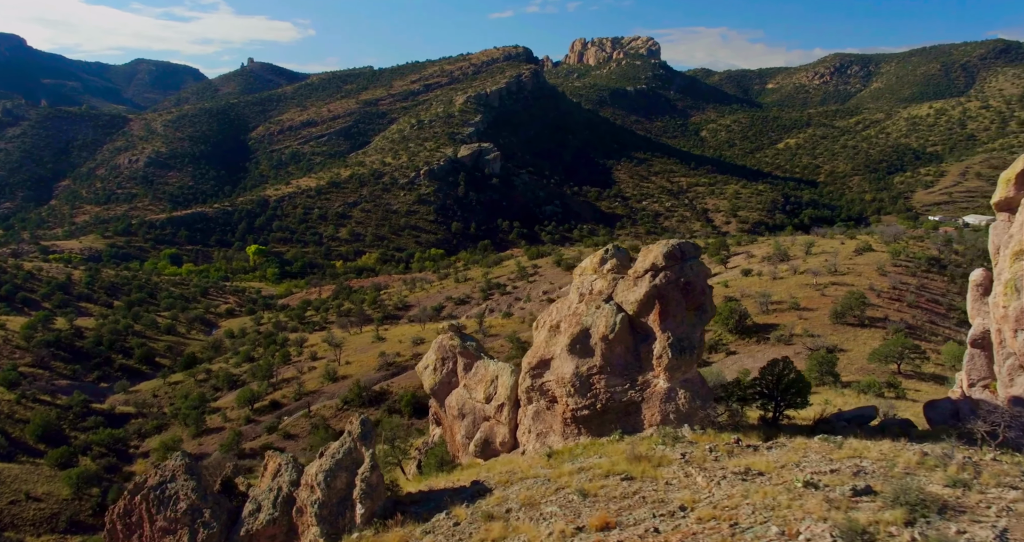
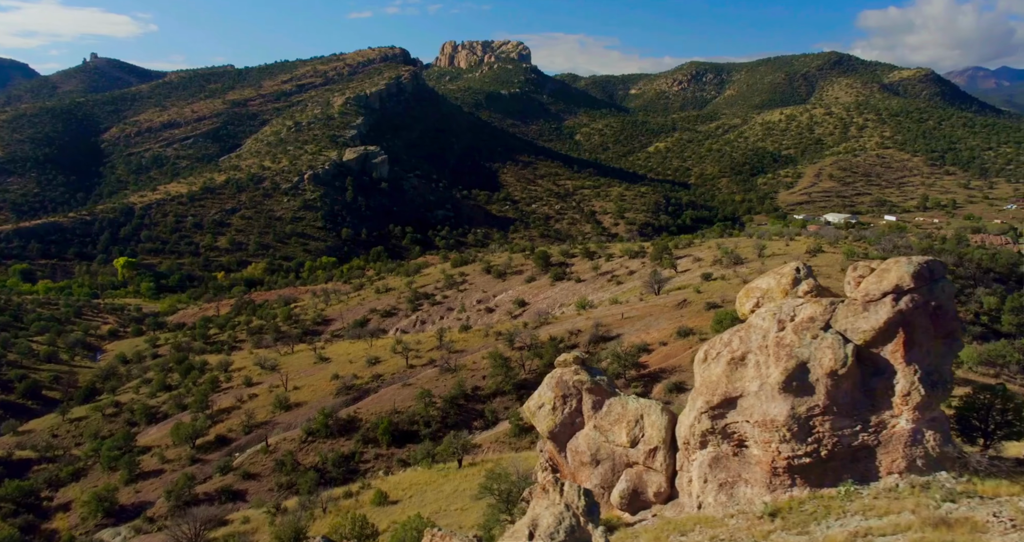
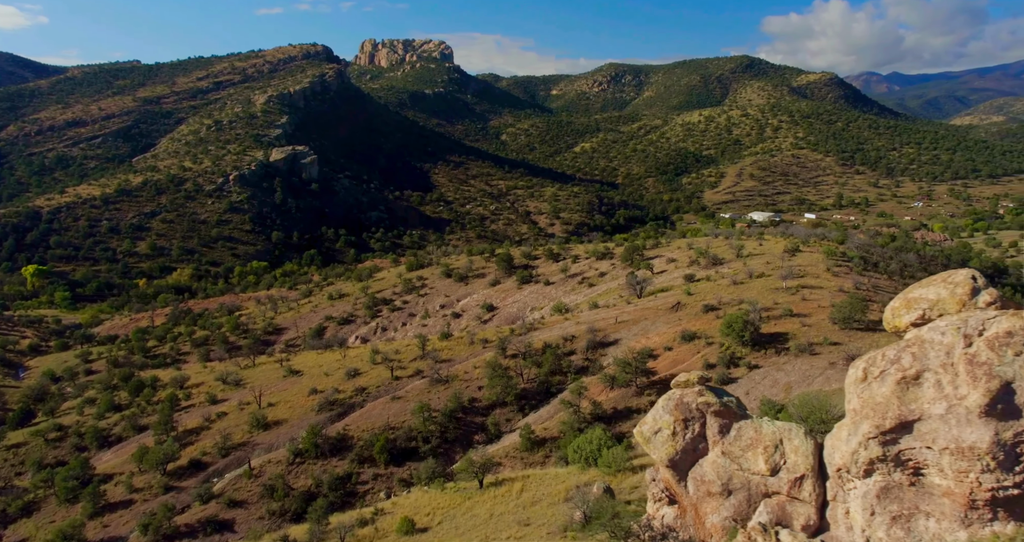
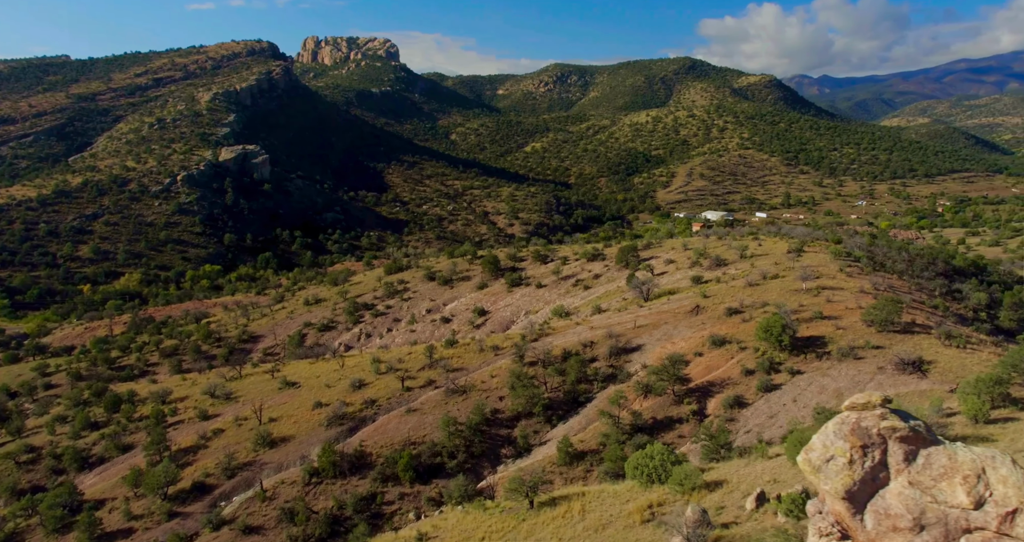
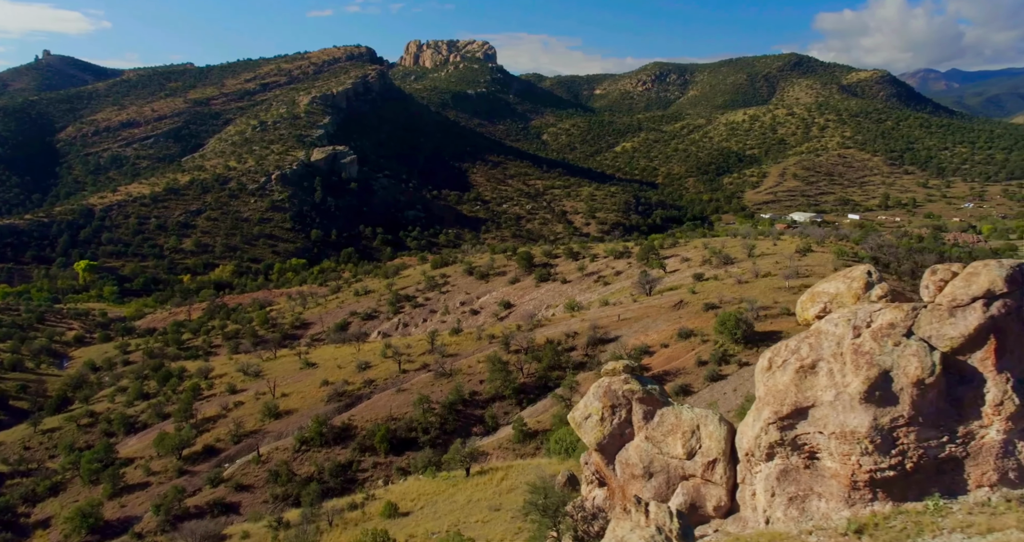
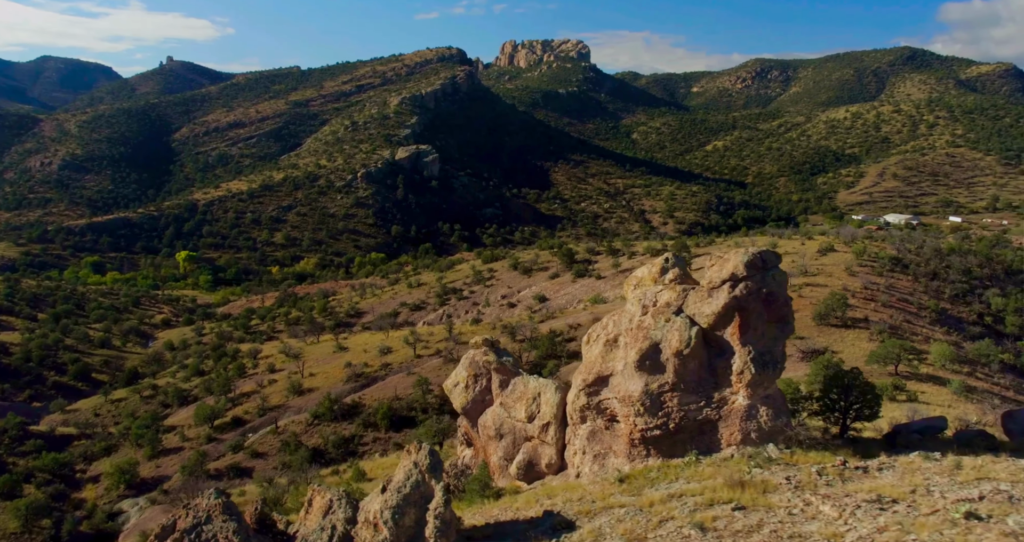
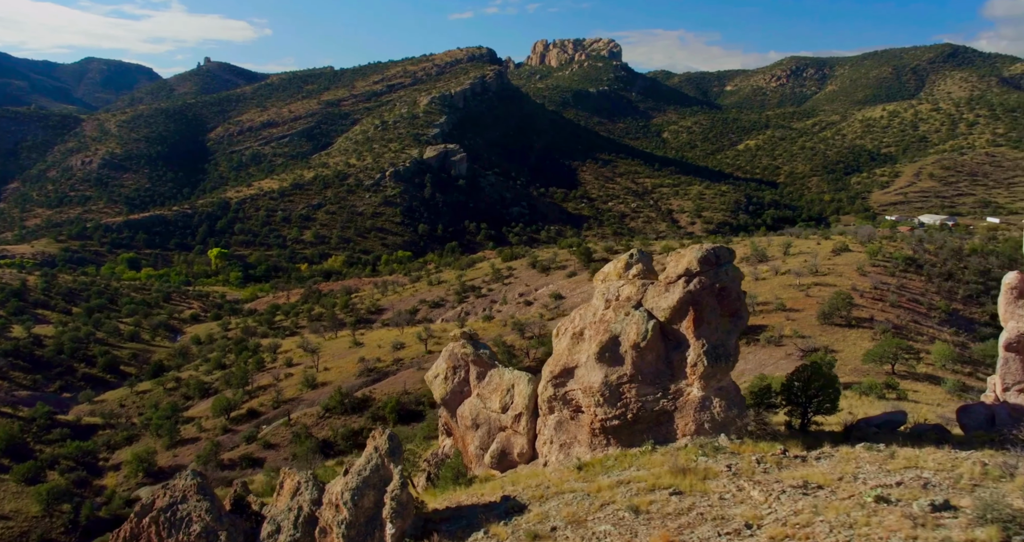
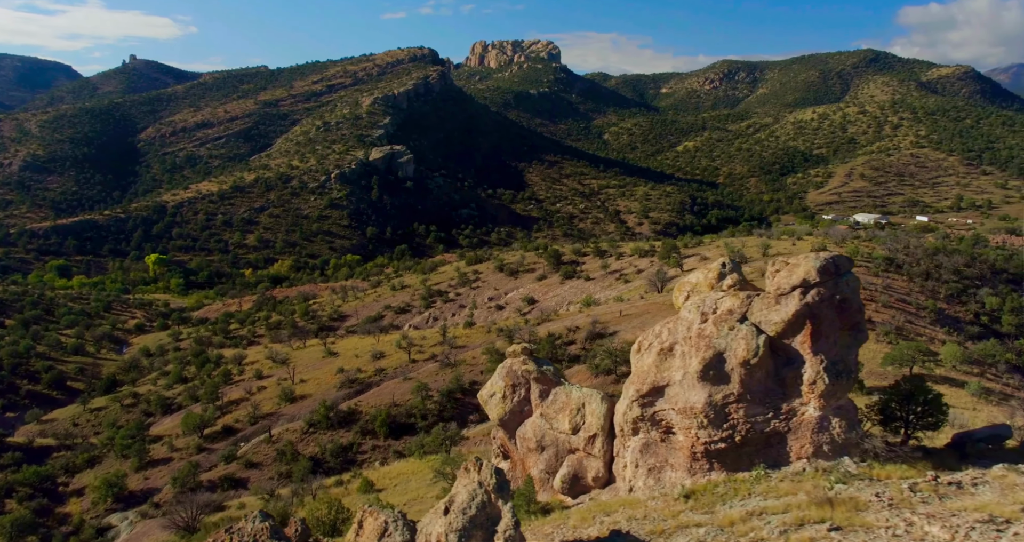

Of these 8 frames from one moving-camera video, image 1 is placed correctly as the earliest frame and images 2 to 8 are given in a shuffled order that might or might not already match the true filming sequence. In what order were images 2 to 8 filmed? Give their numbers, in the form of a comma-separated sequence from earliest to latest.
7, 6, 8, 2, 5, 3, 4
